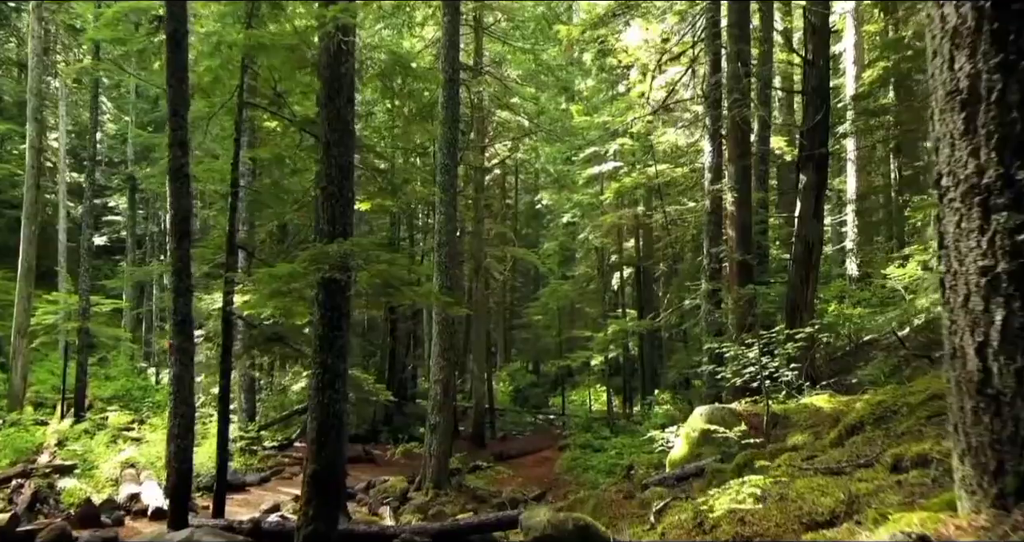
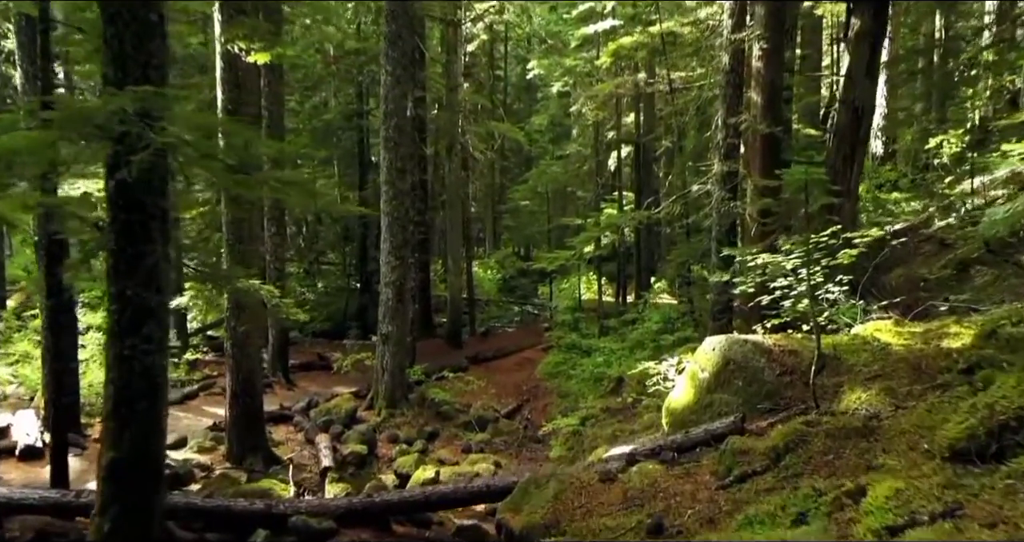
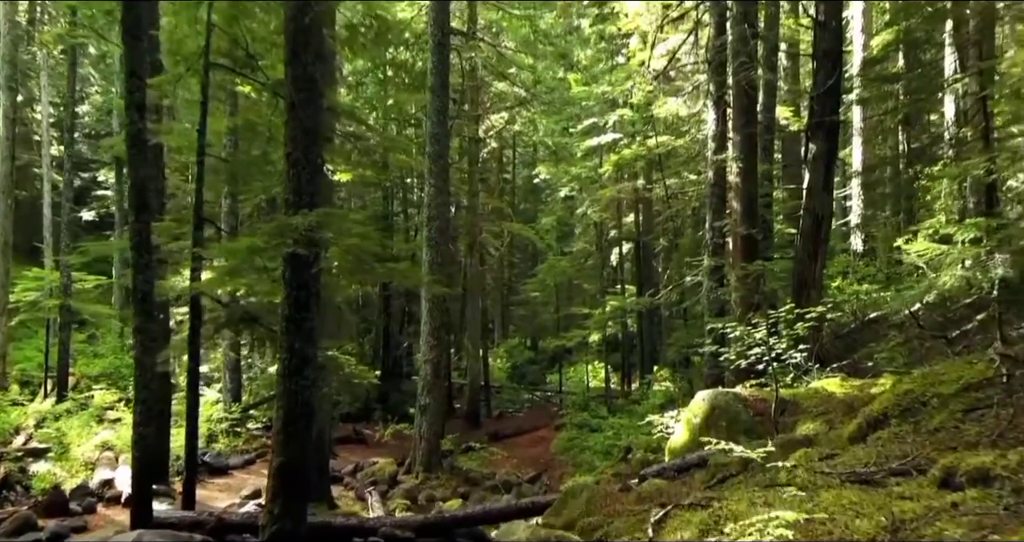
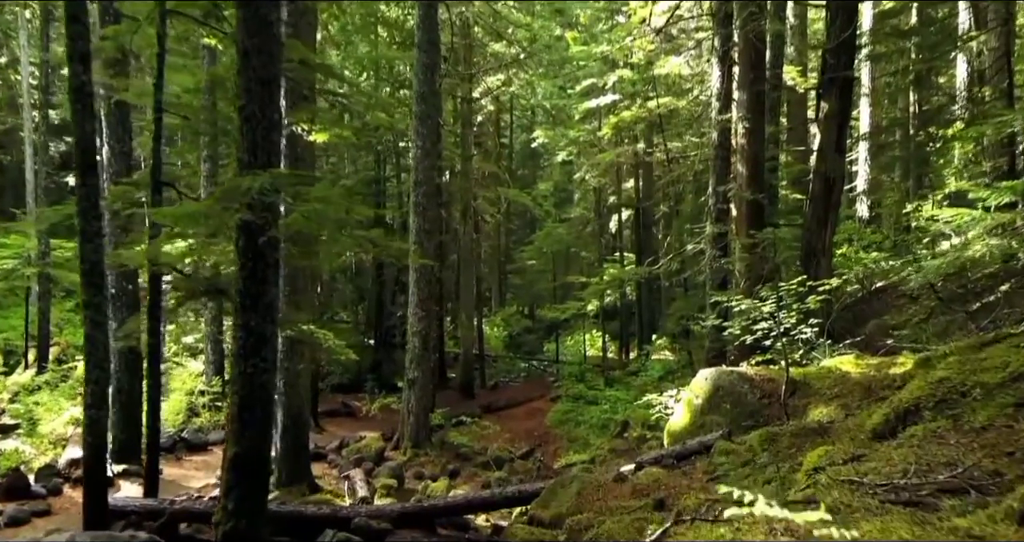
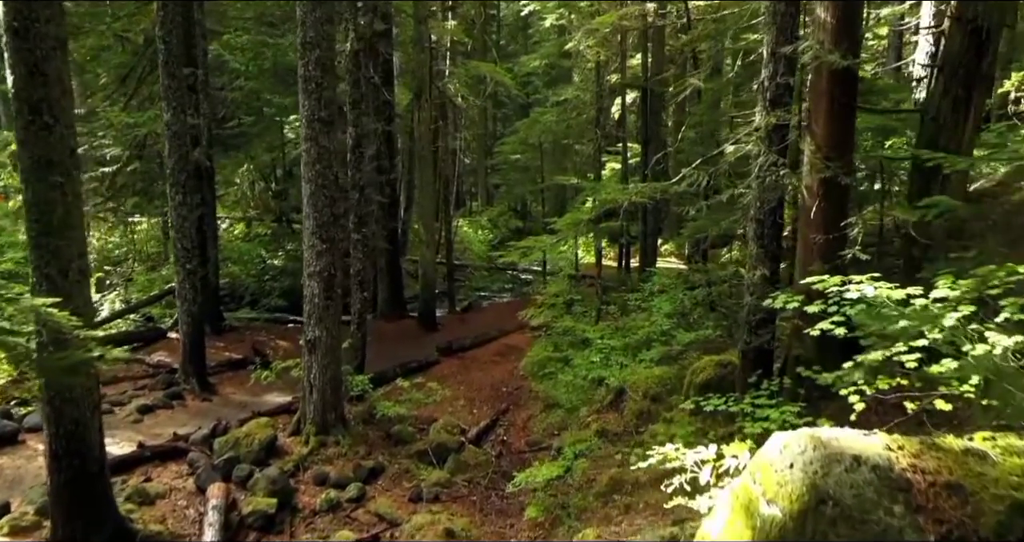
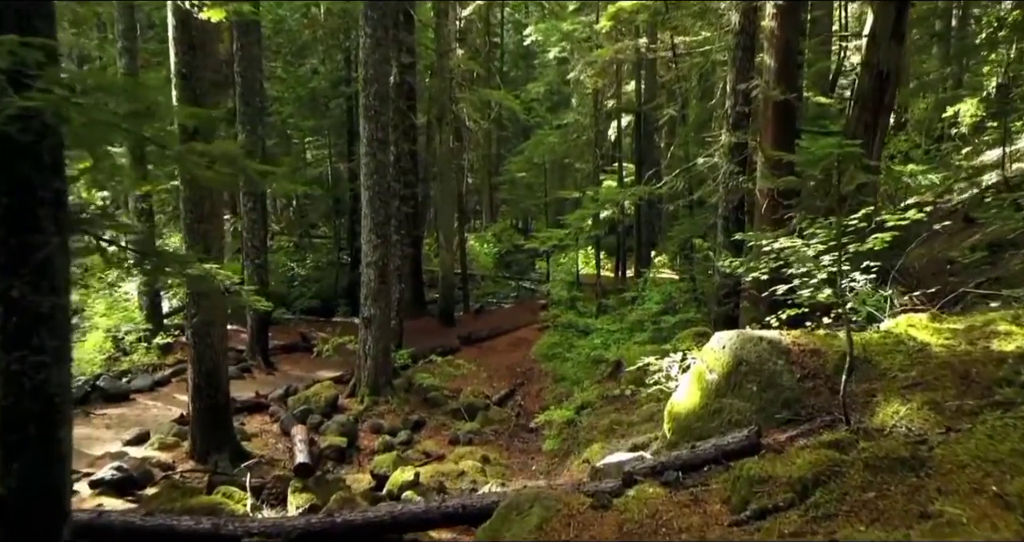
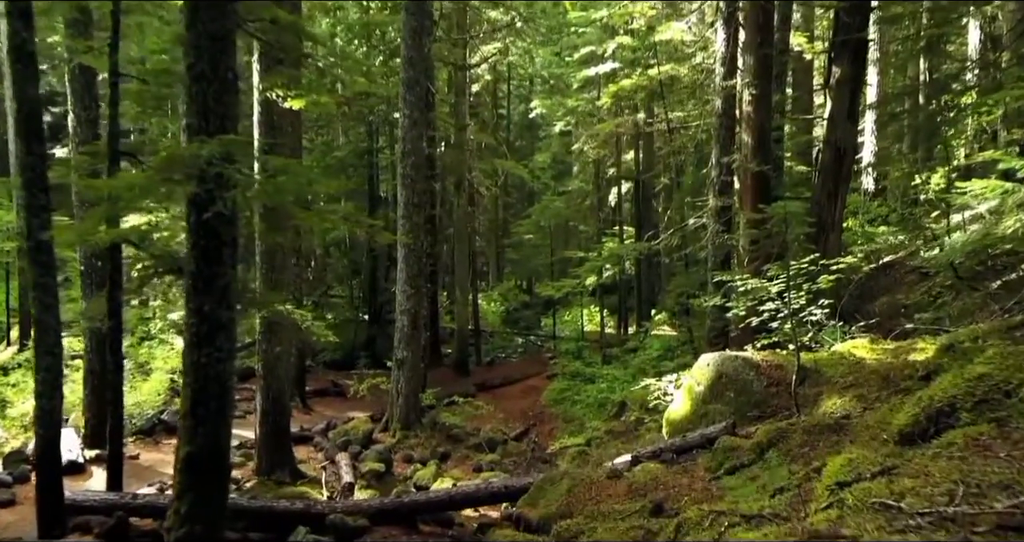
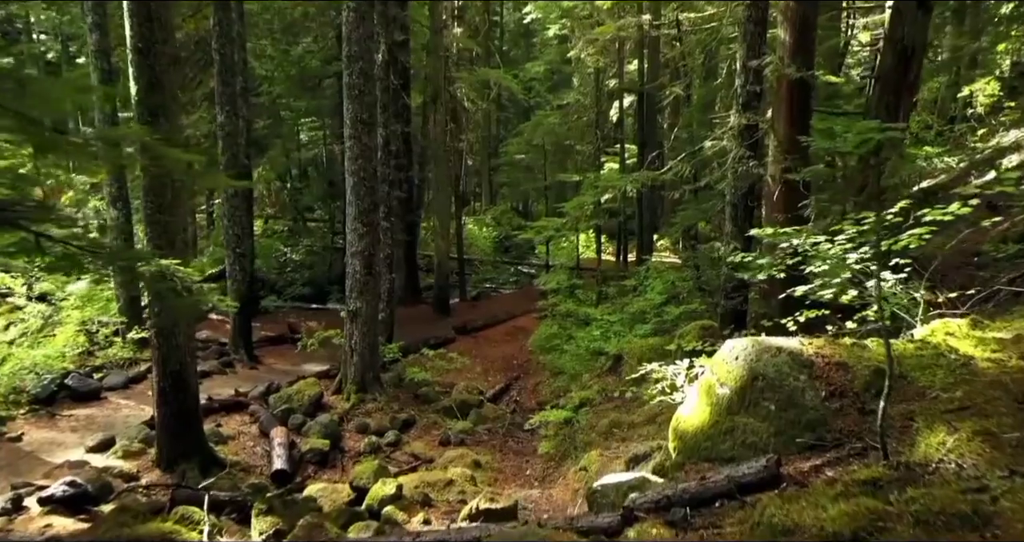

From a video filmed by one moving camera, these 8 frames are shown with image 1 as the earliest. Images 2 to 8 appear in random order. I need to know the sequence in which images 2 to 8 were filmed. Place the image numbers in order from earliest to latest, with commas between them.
3, 4, 7, 2, 6, 8, 5
